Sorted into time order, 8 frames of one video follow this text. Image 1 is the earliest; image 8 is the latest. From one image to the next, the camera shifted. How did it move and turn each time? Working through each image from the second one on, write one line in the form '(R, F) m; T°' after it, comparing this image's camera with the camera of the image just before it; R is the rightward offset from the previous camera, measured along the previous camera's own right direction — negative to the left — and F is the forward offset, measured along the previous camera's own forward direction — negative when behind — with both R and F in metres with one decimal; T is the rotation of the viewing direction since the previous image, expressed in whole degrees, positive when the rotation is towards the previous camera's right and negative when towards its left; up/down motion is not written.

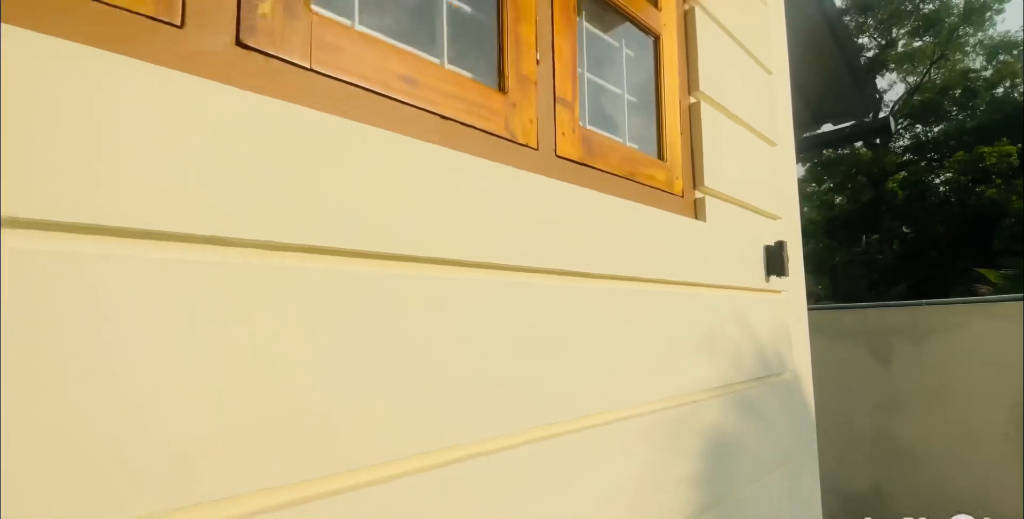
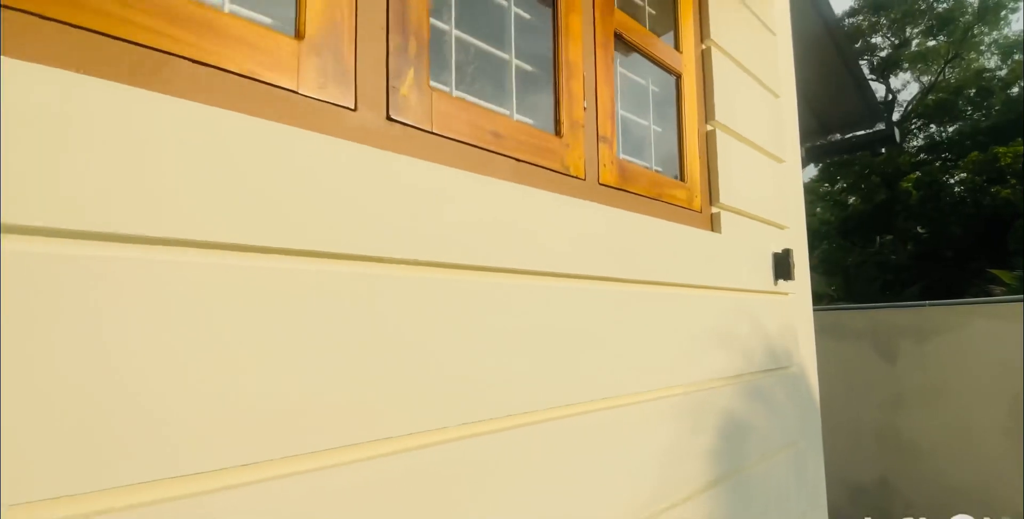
(-0.1, -0.2) m; -1°
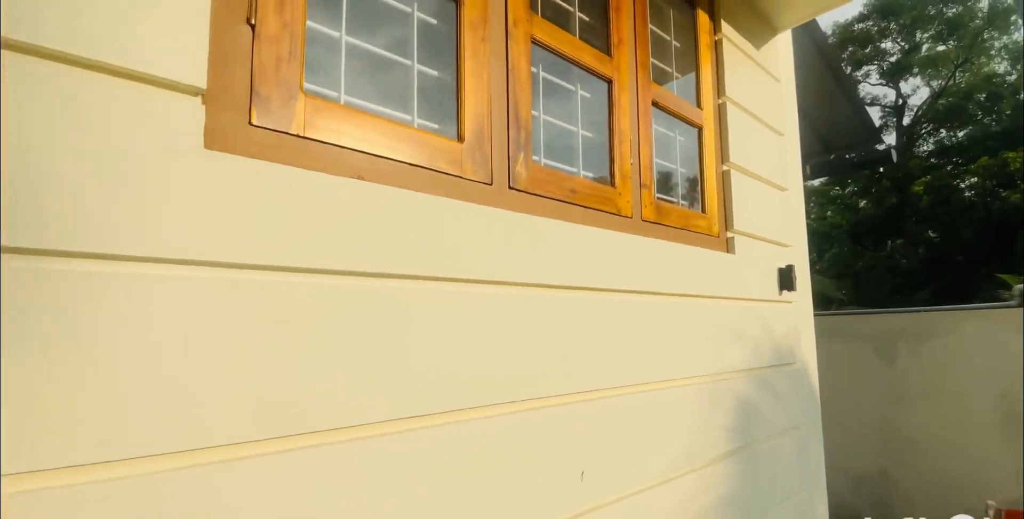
(-0.2, -0.4) m; -1°
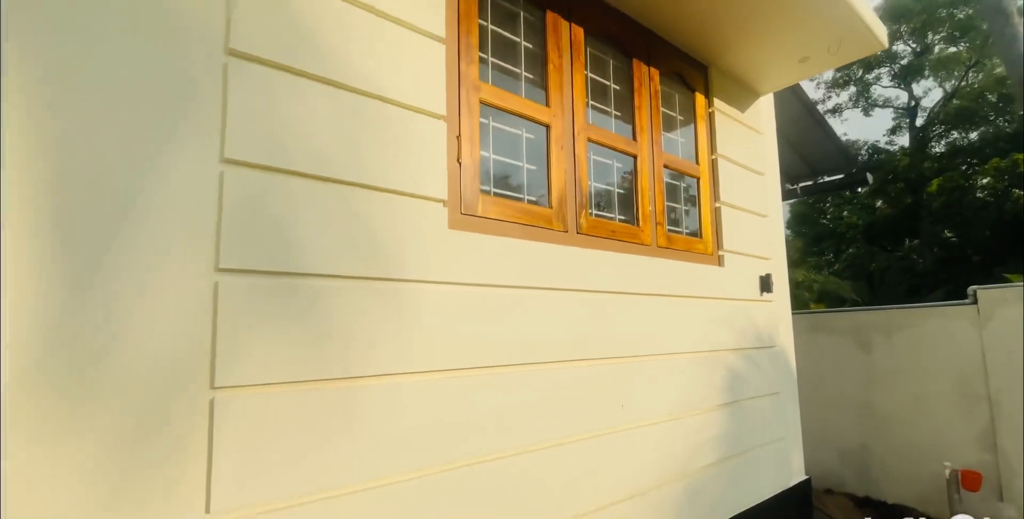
(-0.2, -0.8) m; -2°
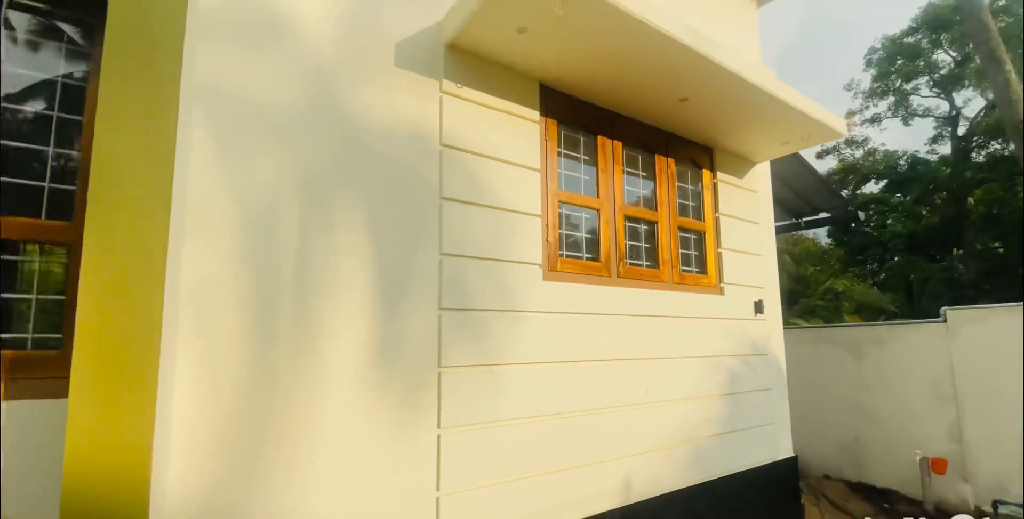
(-0.2, -1.1) m; -4°
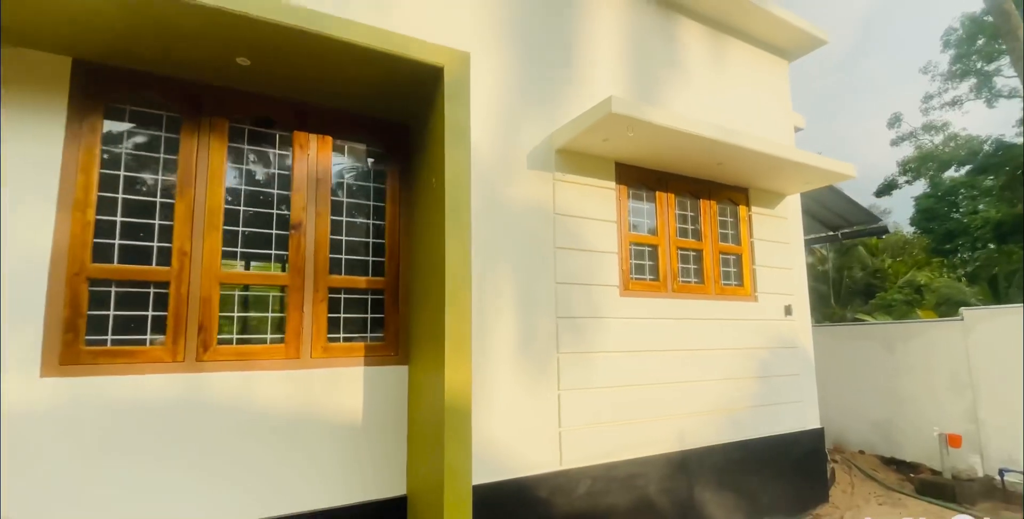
(-0.2, -1.4) m; -7°
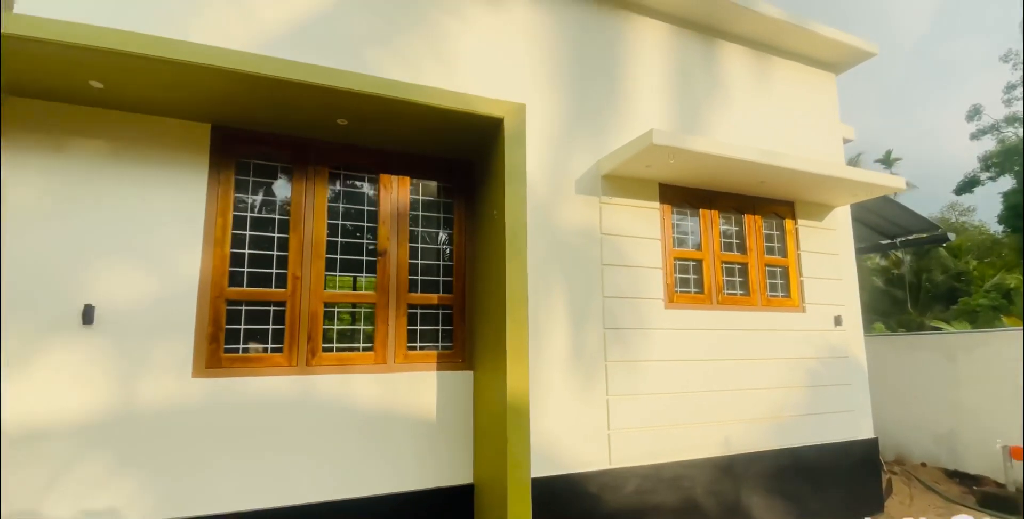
(0.0, -0.4) m; -6°
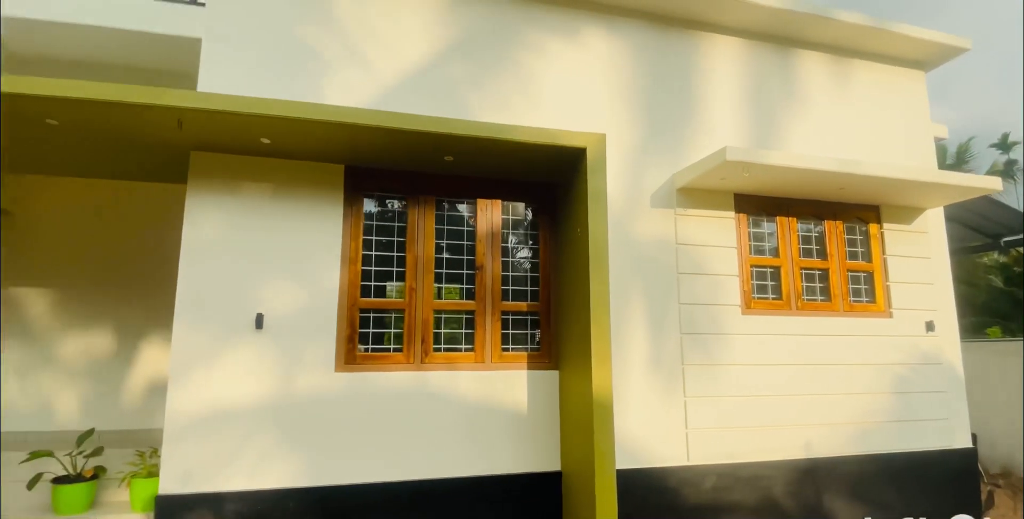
(-0.1, -0.4) m; -8°
